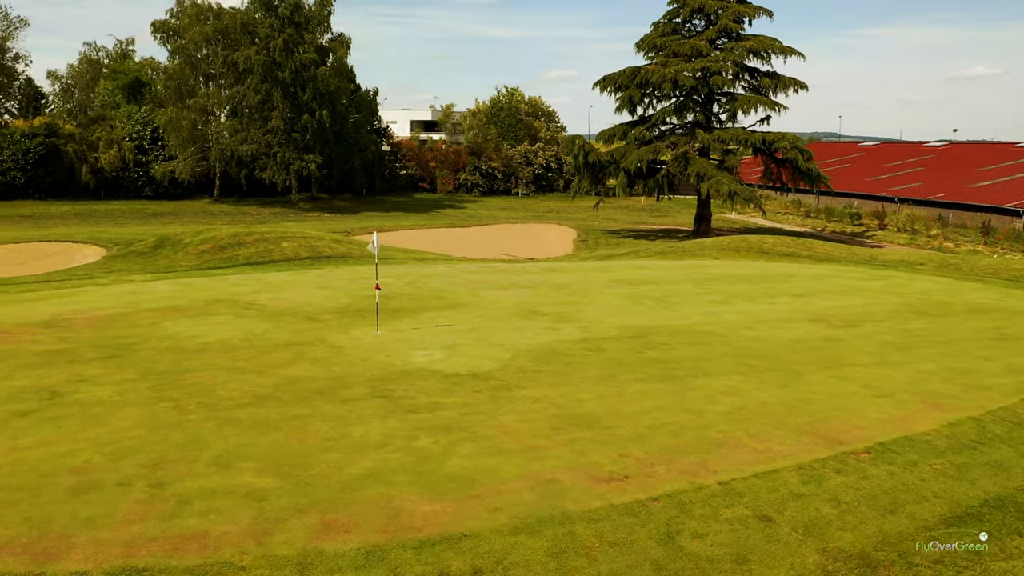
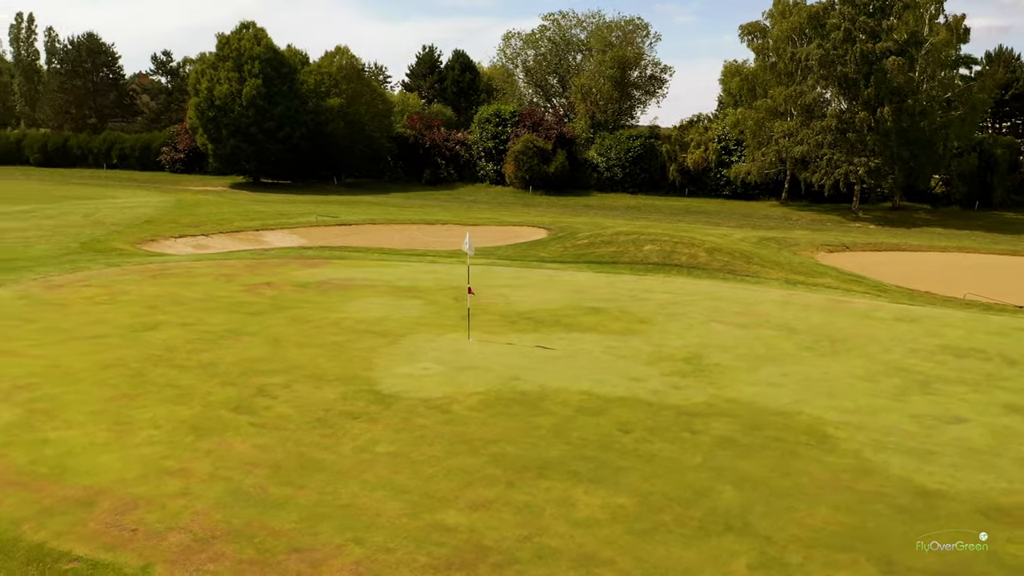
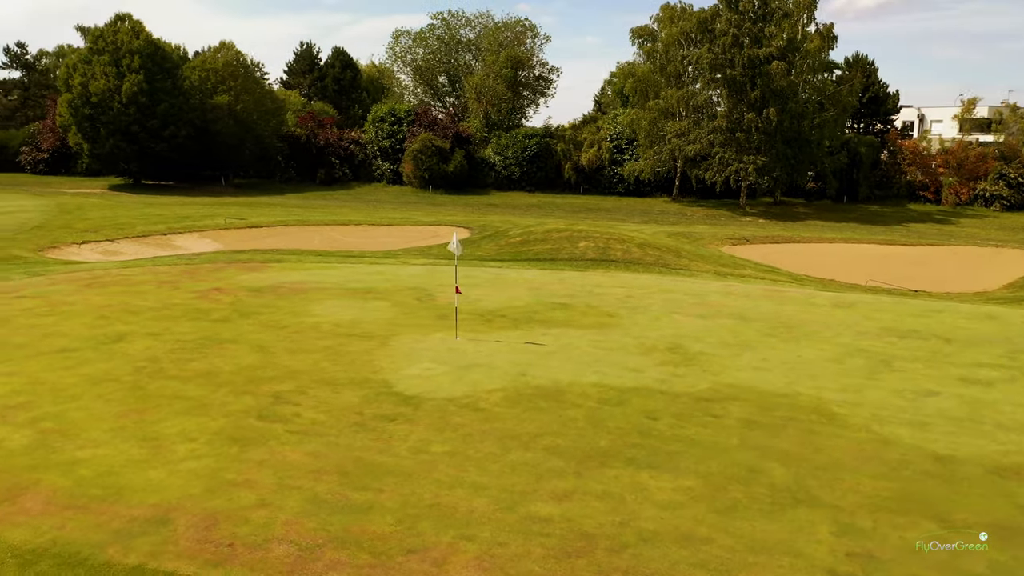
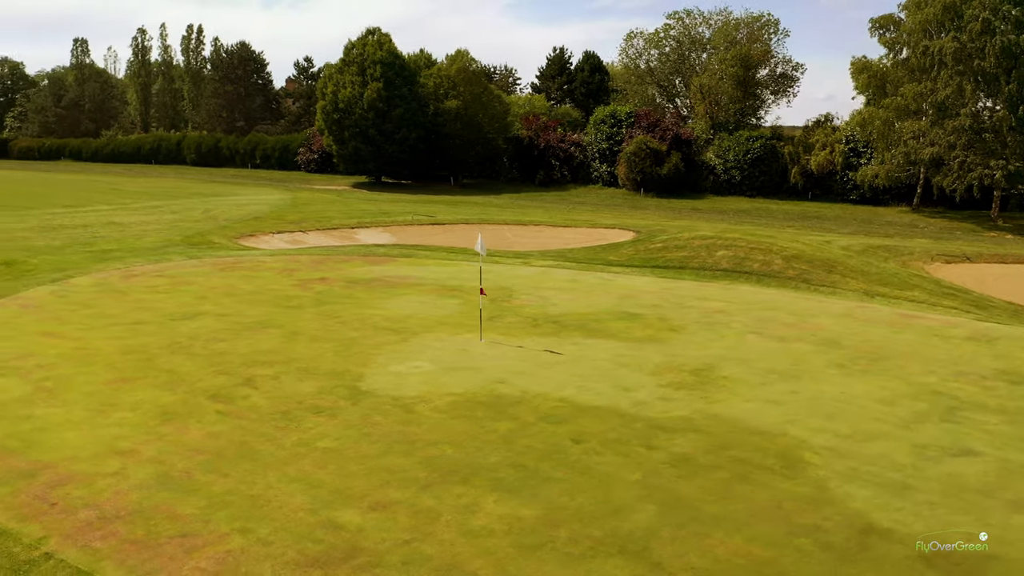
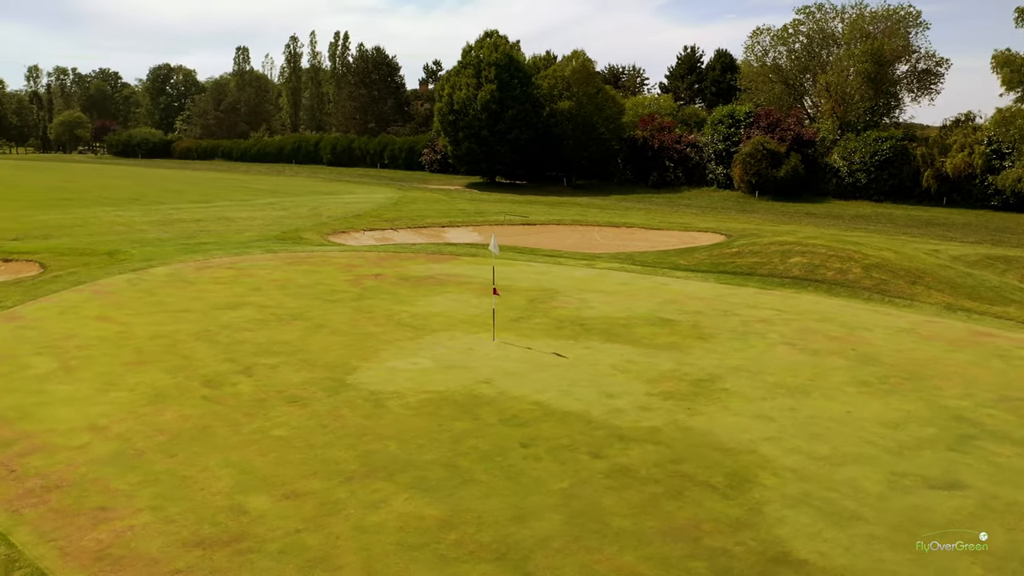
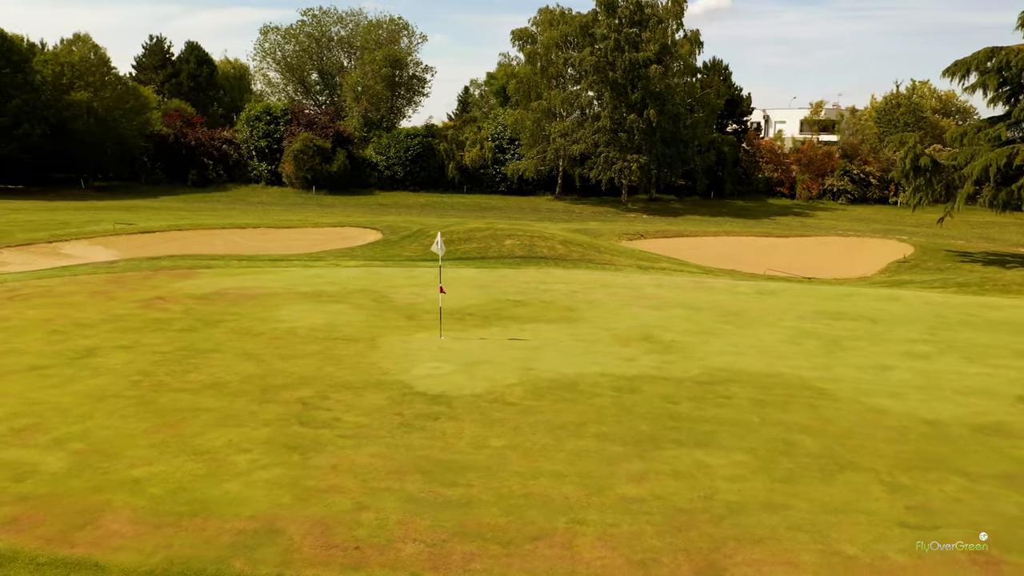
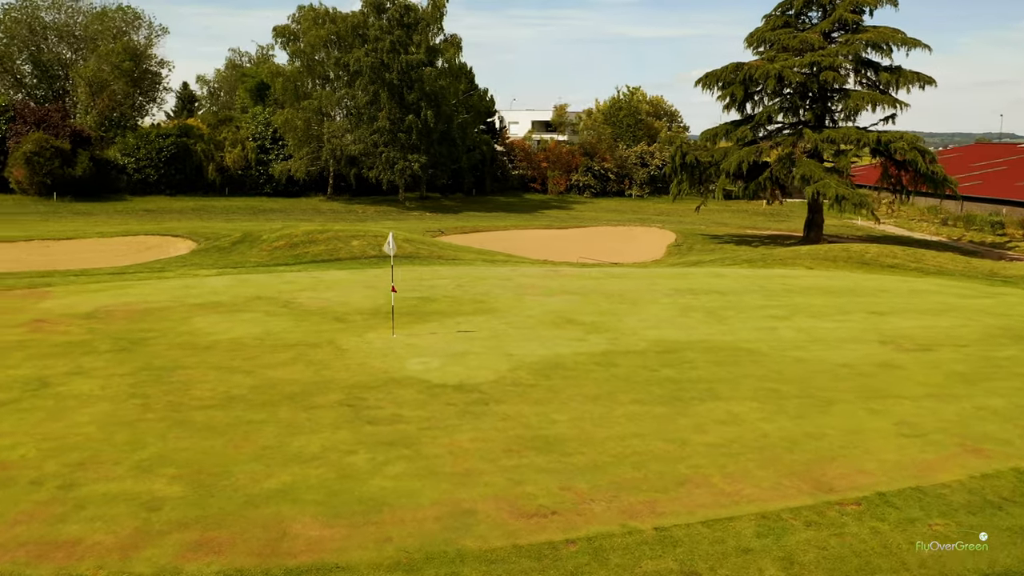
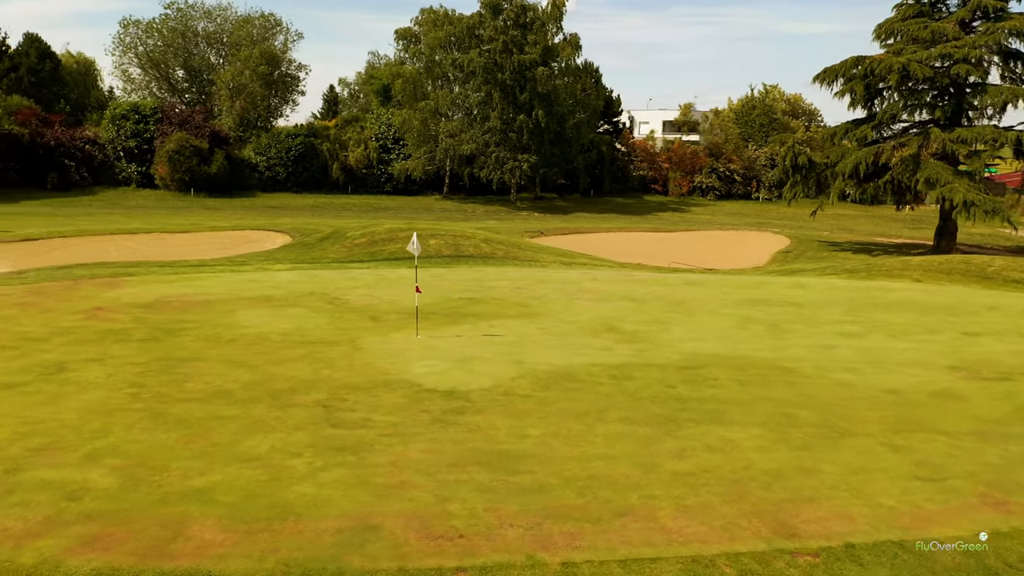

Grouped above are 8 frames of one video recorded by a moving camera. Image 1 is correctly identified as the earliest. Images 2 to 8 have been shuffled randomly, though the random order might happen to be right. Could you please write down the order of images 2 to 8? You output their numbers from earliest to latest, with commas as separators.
7, 8, 6, 3, 2, 4, 5
